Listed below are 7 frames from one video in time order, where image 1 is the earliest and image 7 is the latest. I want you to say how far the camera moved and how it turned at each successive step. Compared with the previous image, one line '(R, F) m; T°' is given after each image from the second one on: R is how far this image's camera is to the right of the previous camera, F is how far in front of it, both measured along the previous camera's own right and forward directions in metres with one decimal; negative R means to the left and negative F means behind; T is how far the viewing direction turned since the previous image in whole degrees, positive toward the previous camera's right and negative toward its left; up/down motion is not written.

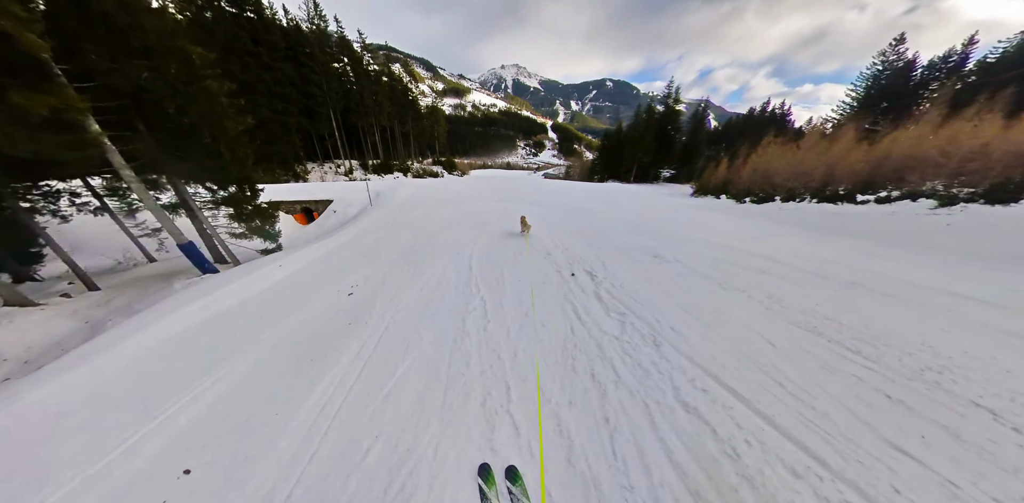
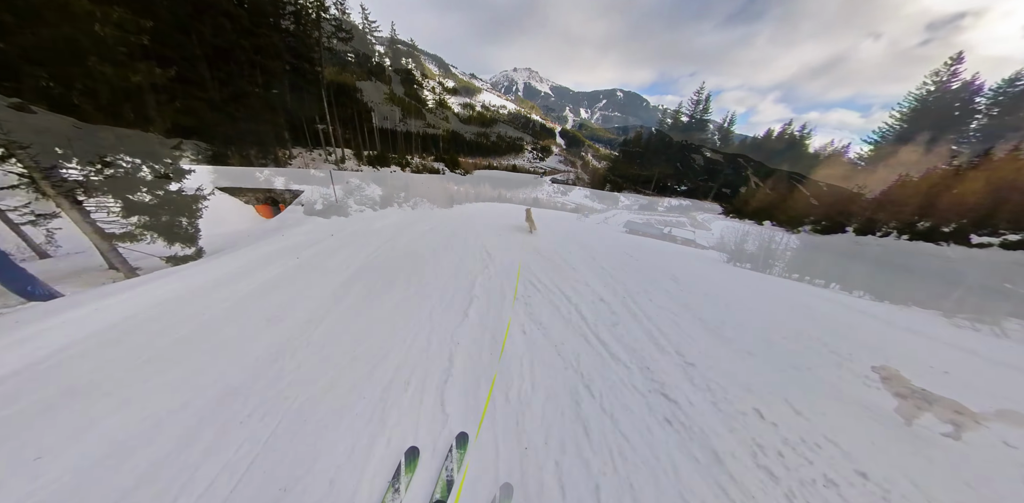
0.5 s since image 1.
(-0.2, +1.7) m; 0°
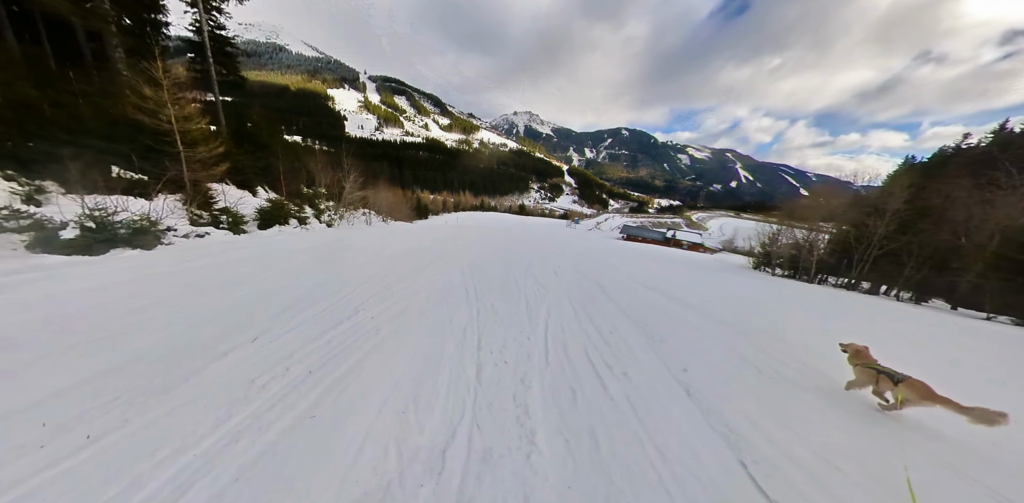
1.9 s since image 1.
(+0.8, +3.0) m; +2°
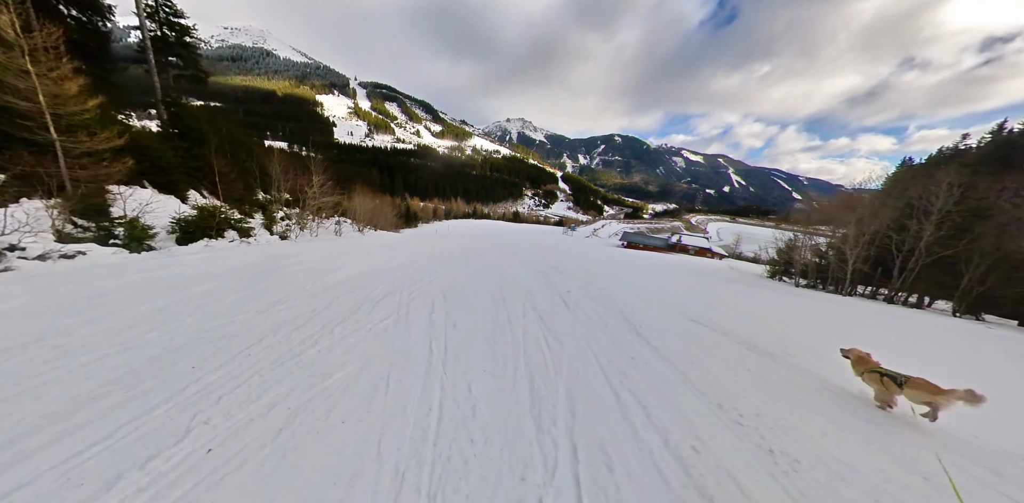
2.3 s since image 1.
(0.0, +1.2) m; +1°
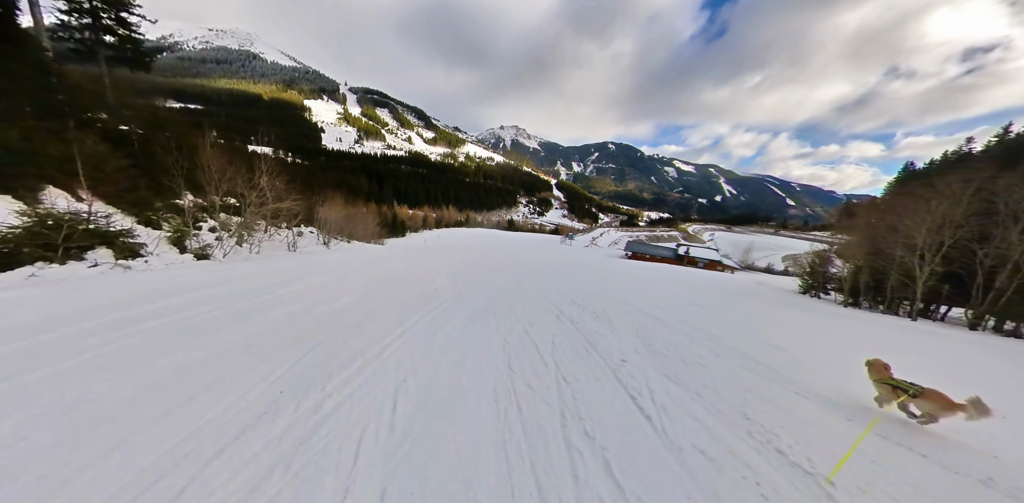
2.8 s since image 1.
(-0.2, +1.5) m; +1°
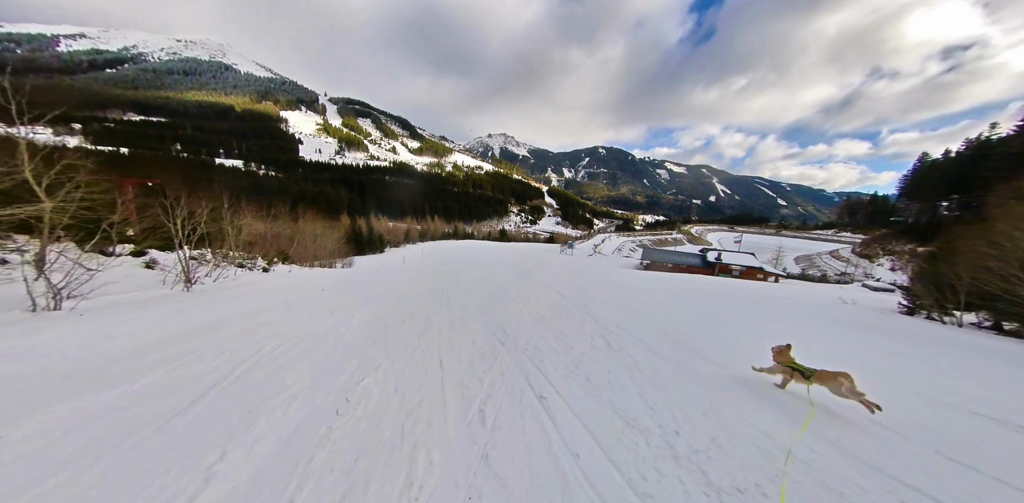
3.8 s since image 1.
(-0.1, +2.9) m; +2°
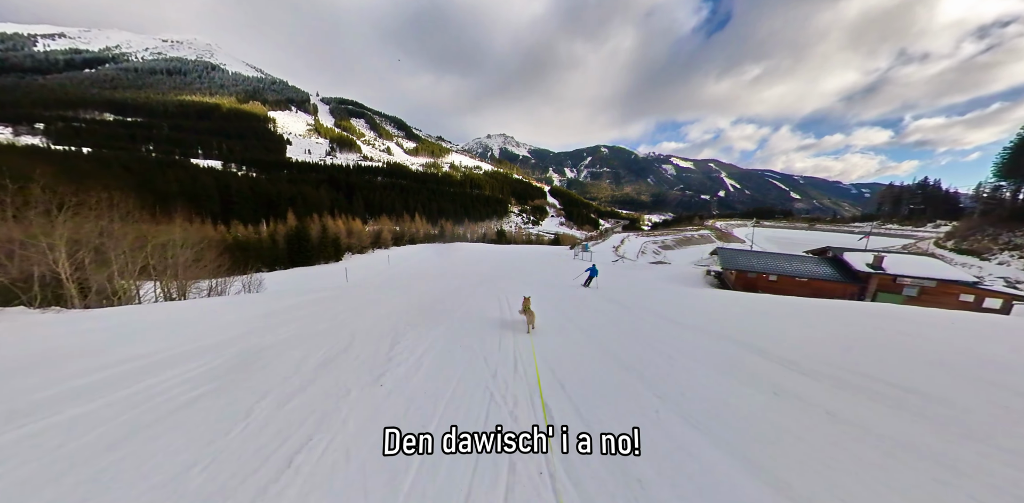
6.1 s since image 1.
(+0.5, +5.4) m; -1°
